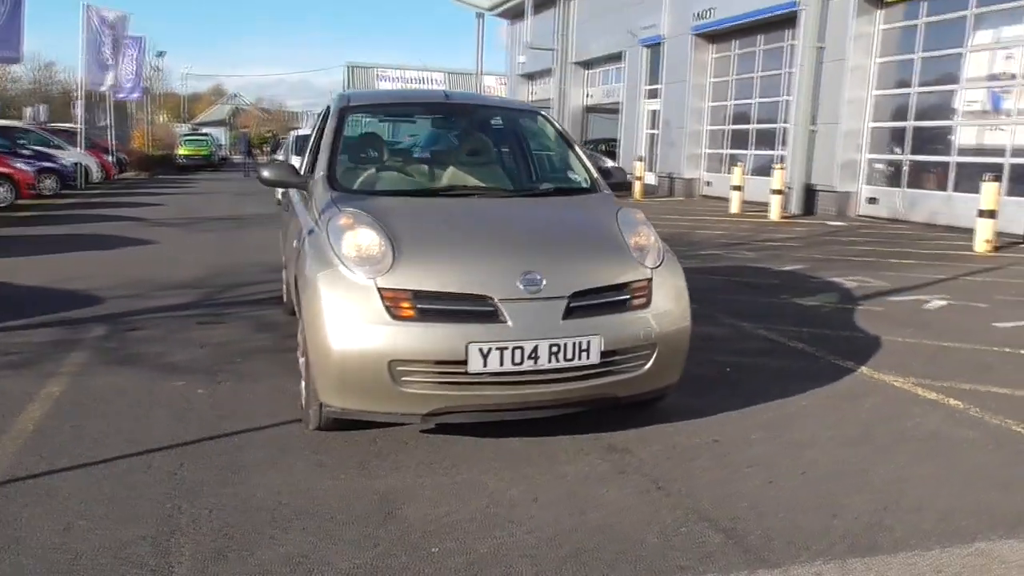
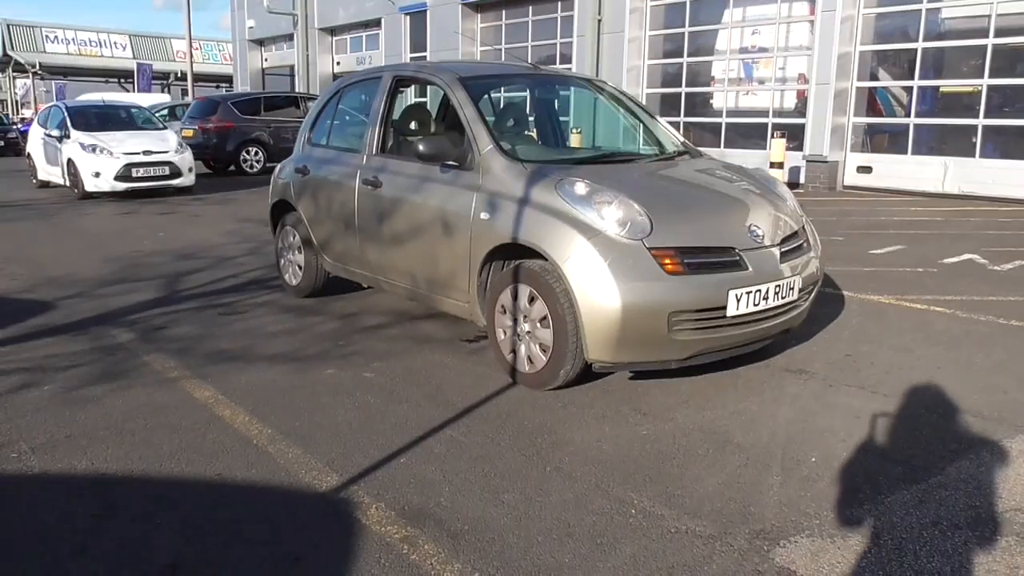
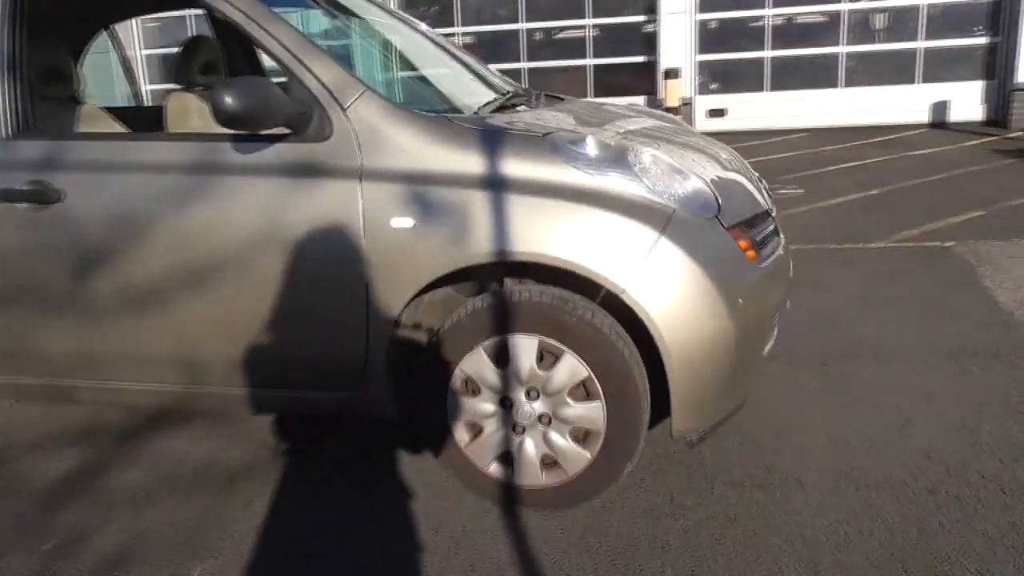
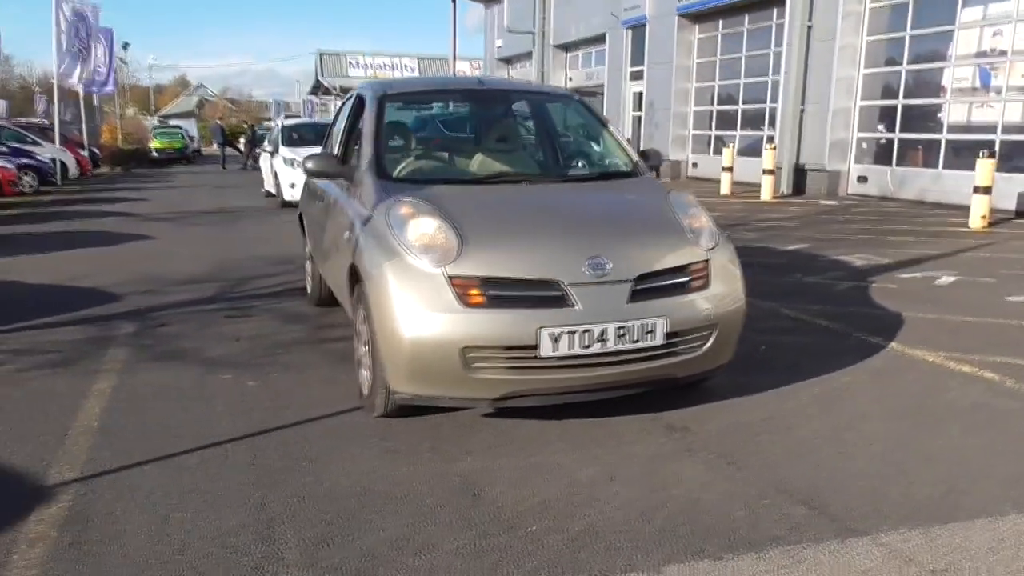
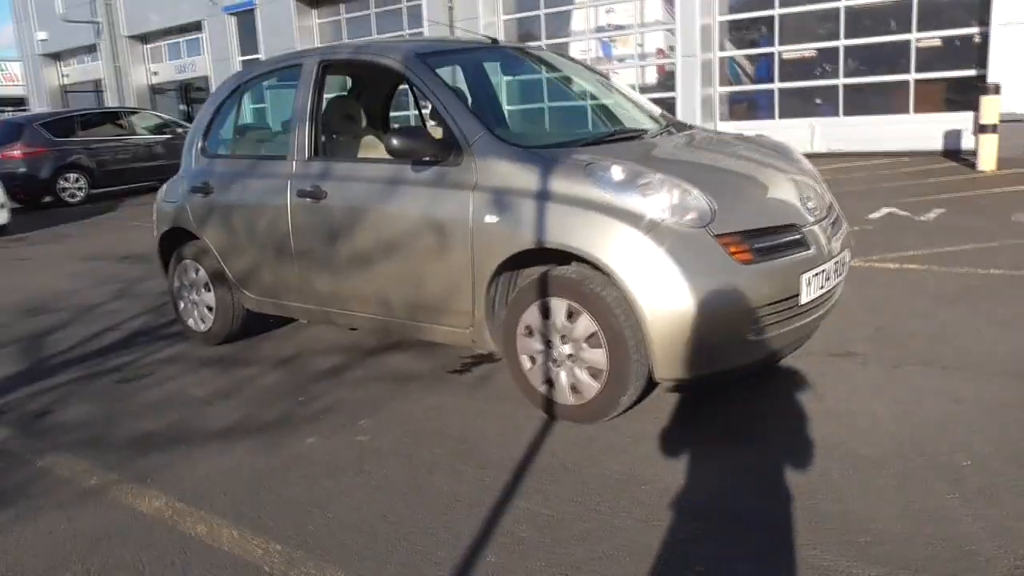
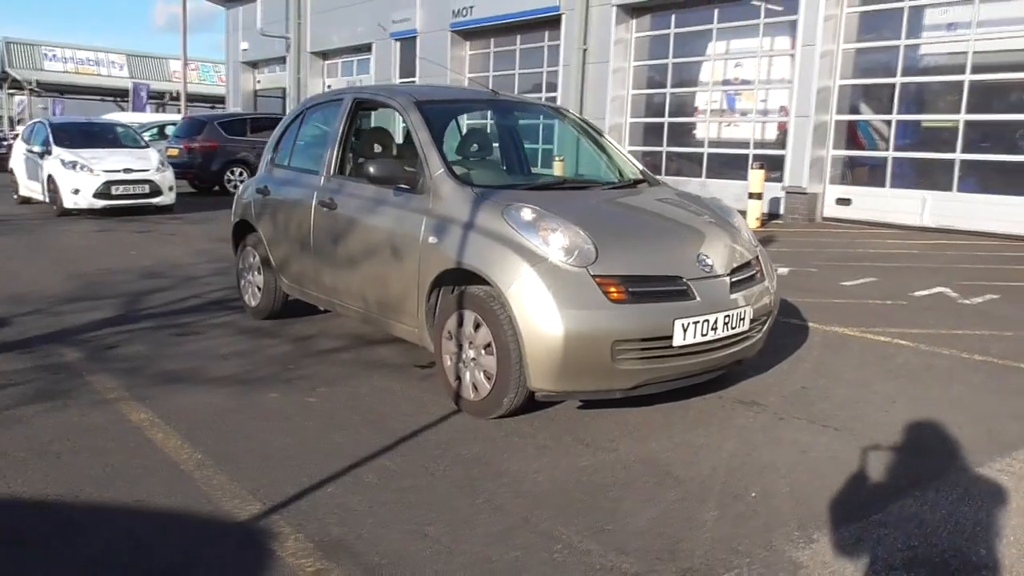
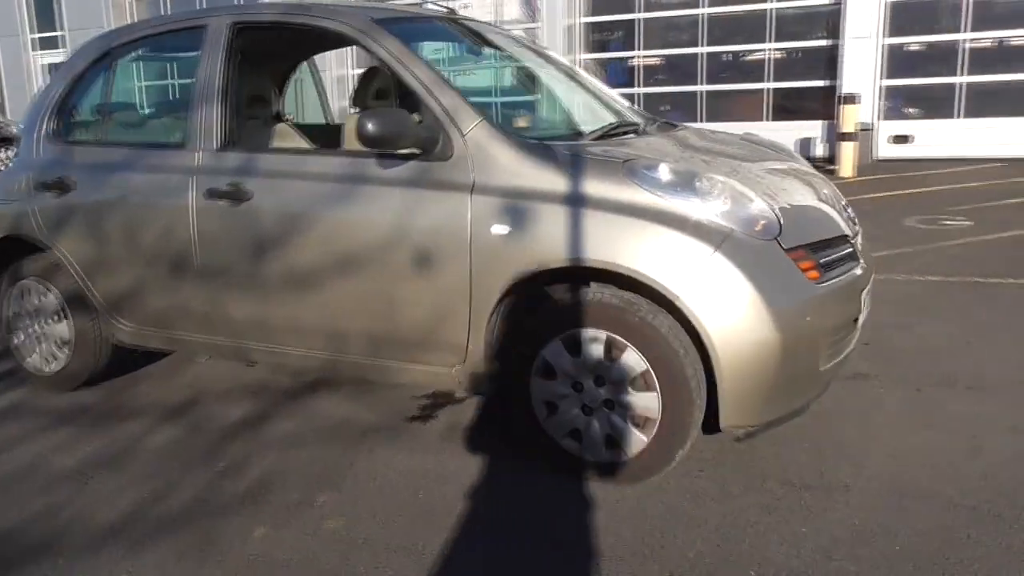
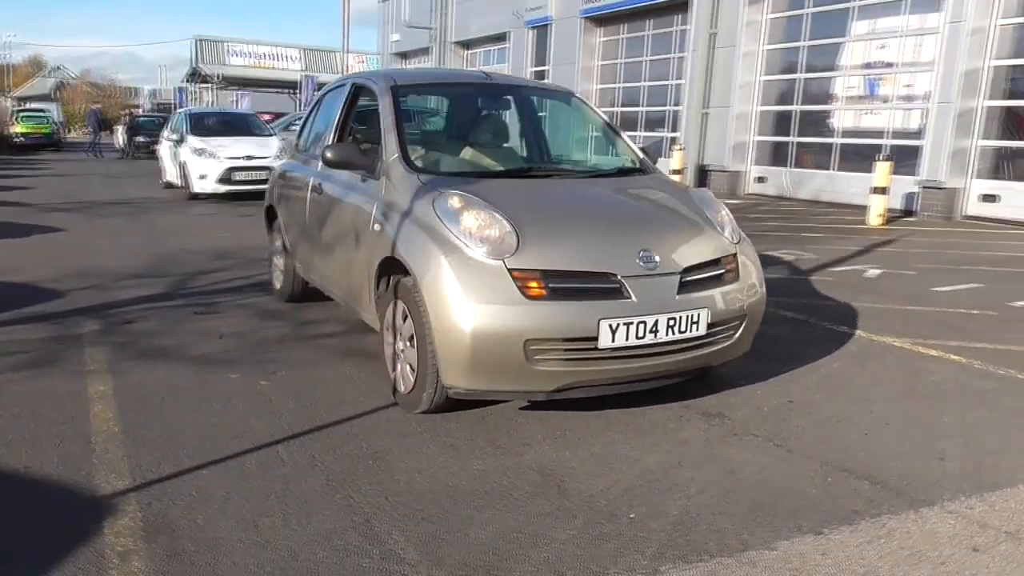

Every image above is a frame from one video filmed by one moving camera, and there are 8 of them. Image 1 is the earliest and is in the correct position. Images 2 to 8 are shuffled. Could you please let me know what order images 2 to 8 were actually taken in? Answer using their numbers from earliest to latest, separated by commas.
4, 8, 6, 2, 5, 7, 3
